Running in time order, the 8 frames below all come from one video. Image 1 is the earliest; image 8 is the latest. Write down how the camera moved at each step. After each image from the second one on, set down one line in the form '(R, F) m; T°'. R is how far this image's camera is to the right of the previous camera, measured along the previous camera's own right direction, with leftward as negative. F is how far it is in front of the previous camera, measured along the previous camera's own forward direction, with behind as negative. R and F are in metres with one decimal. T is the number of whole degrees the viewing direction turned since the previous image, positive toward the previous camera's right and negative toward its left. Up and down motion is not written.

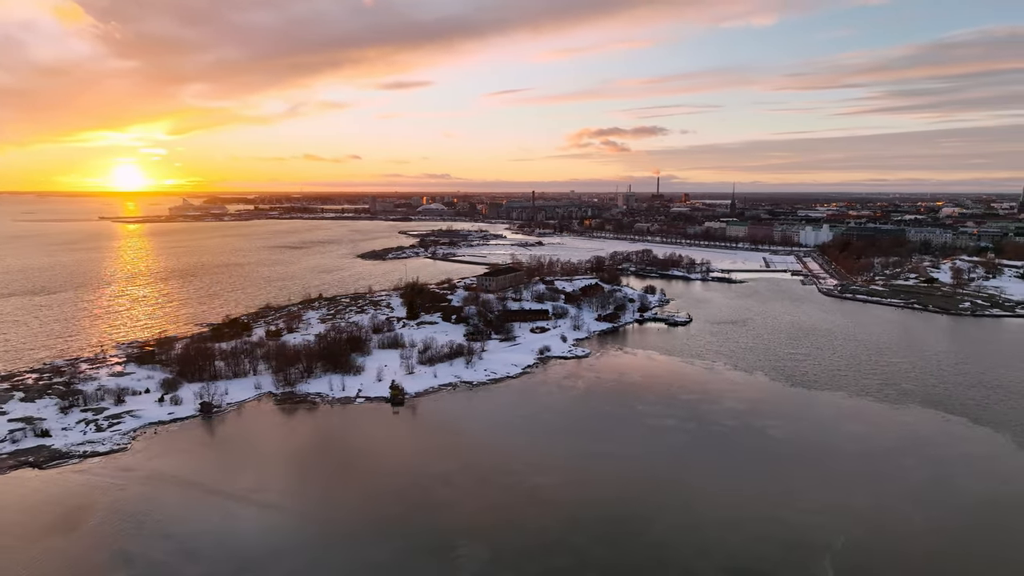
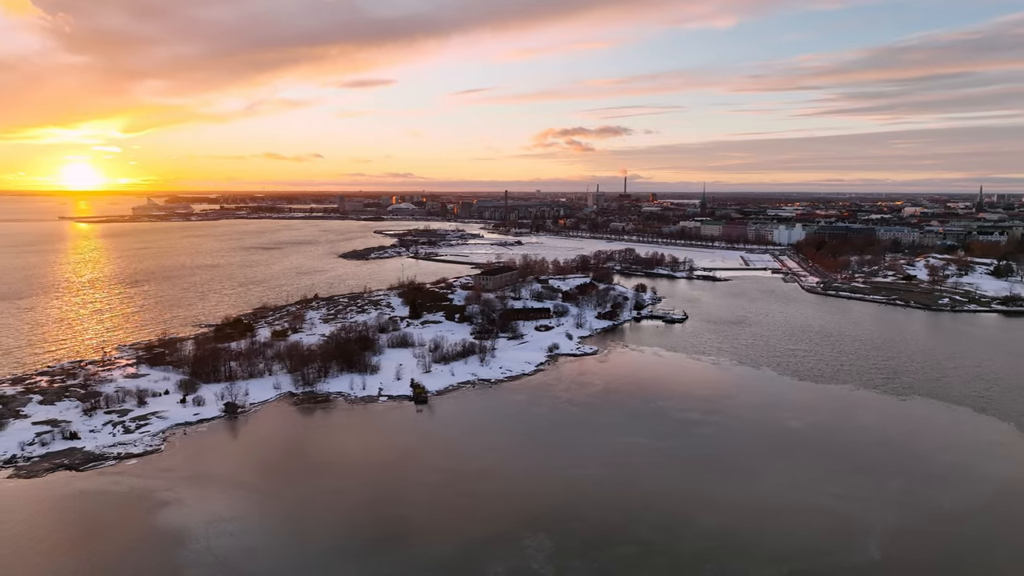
(-0.5, -0.1) m; +2°
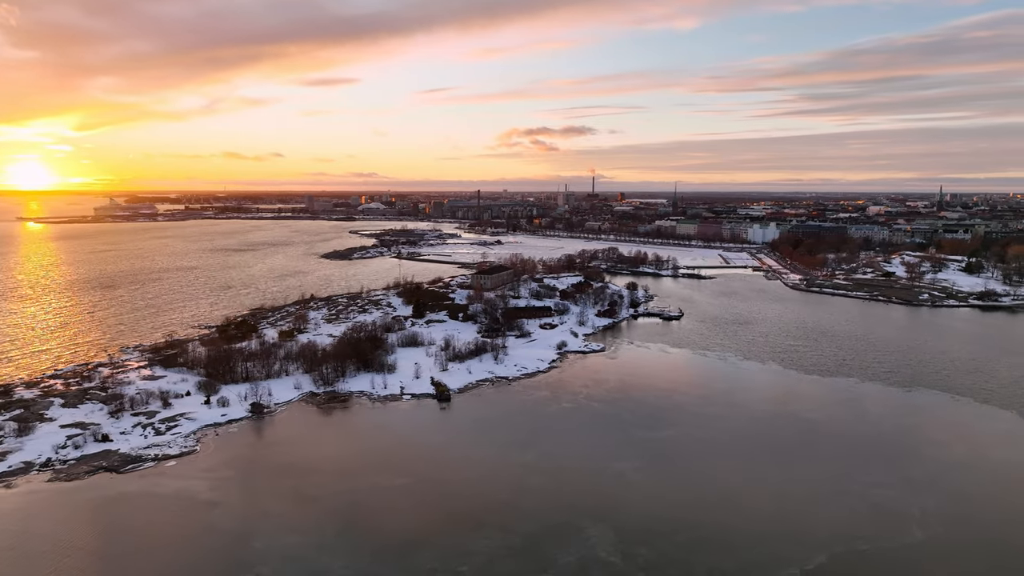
(-0.5, -0.1) m; +2°
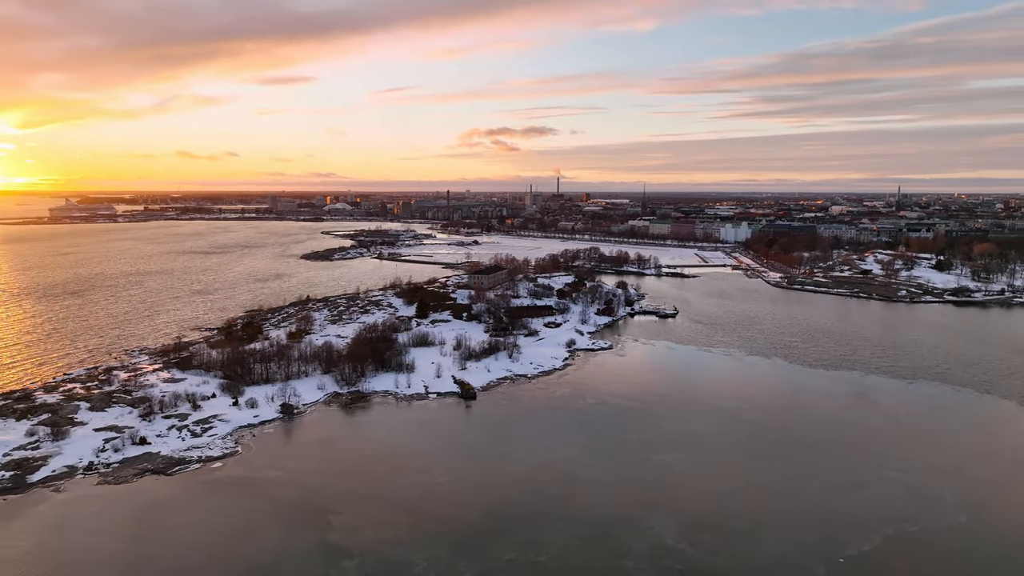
(-0.5, -0.1) m; +3°
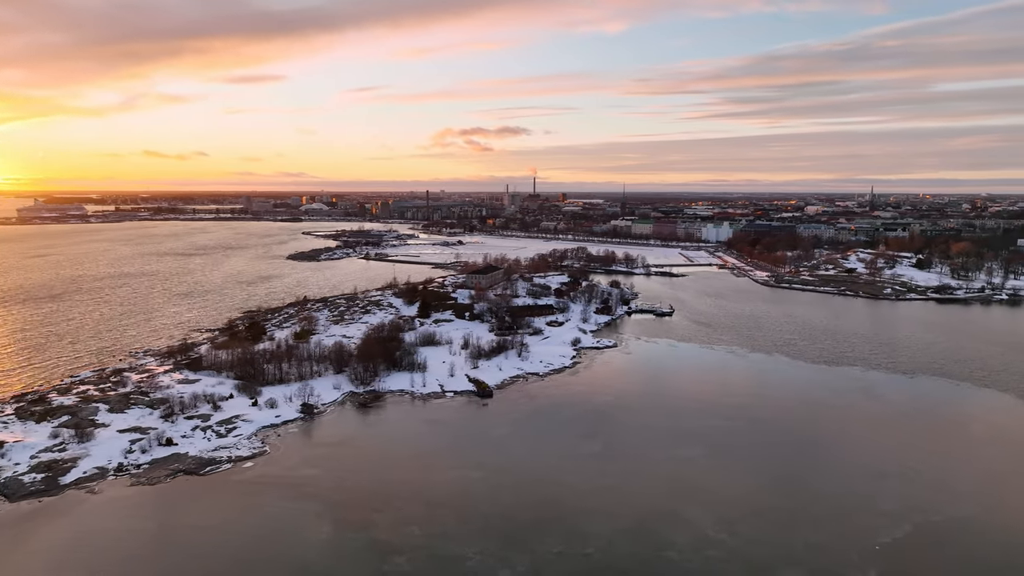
(-0.4, -0.1) m; +2°
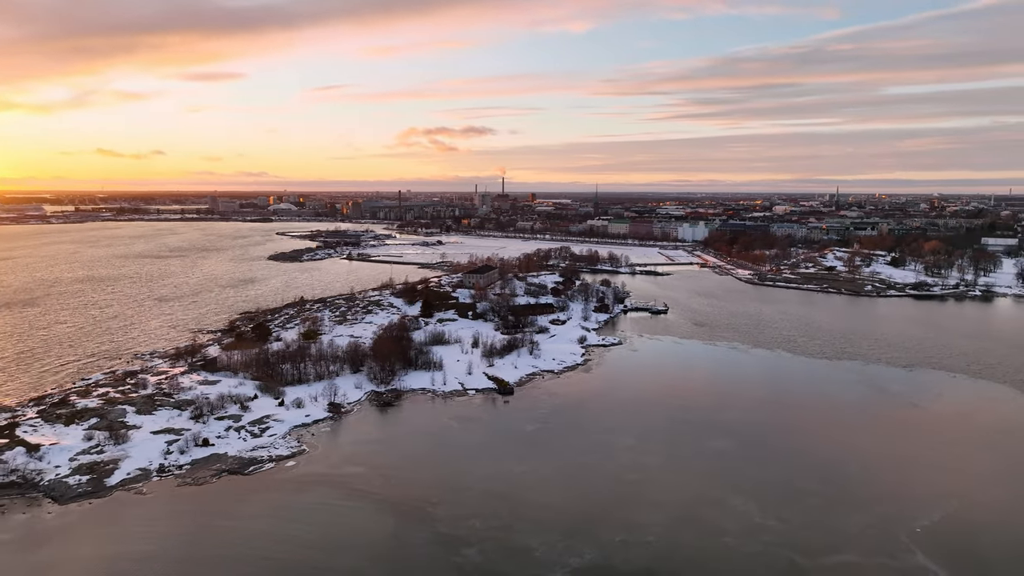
(-0.5, -0.1) m; +2°
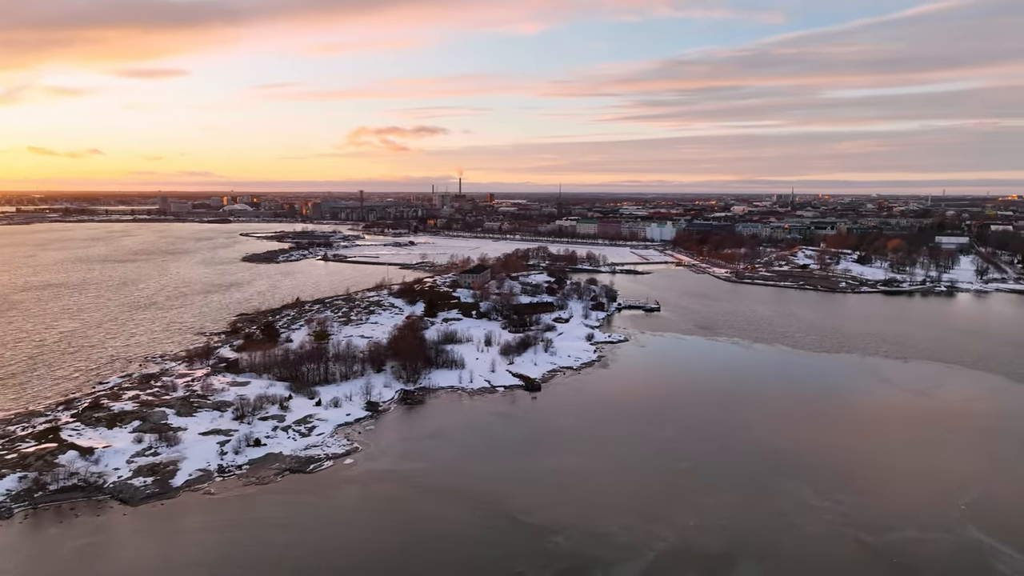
(-0.7, -0.1) m; +3°
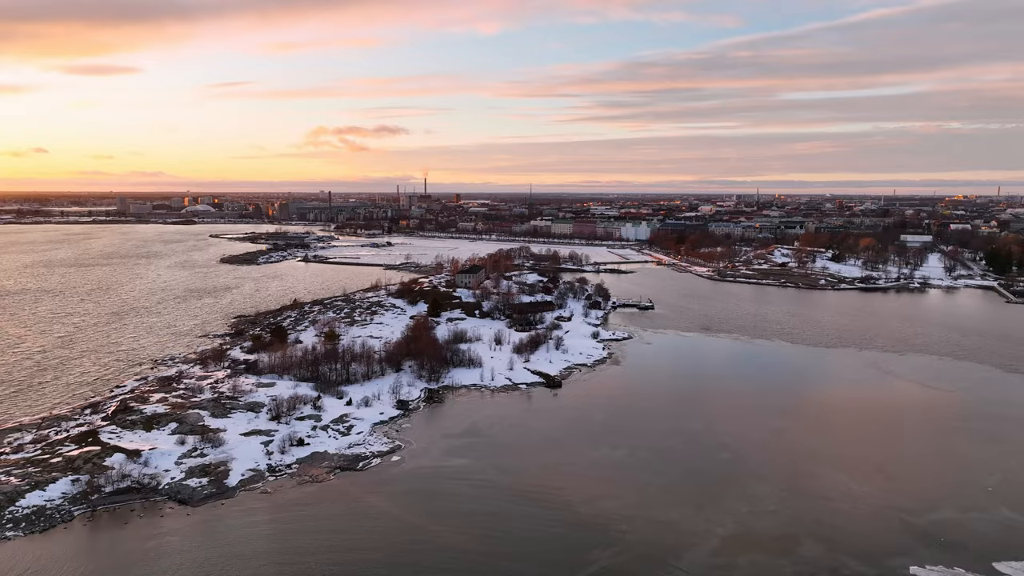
(-0.5, -0.1) m; +3°
